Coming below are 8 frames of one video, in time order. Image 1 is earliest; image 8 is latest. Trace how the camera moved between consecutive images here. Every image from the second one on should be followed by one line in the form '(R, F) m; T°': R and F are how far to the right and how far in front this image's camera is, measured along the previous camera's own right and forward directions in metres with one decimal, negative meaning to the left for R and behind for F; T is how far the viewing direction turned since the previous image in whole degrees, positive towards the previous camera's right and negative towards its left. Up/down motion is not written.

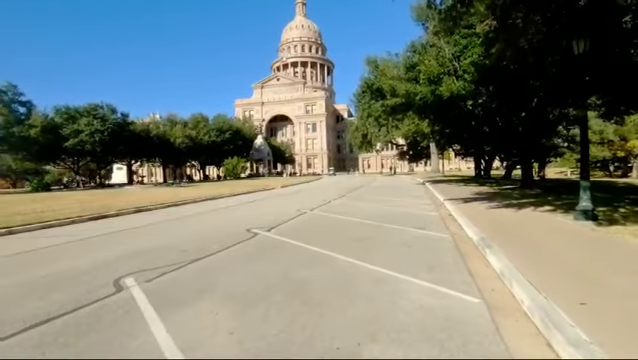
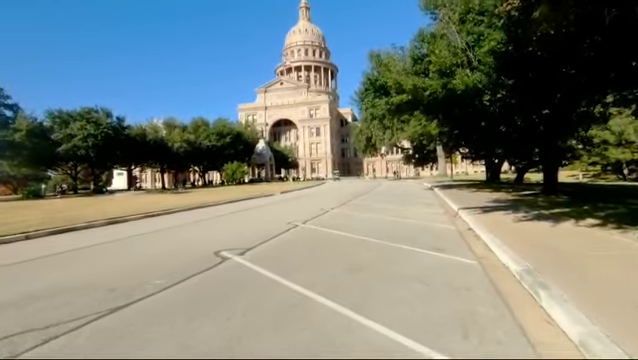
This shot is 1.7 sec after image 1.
(+0.3, +2.7) m; -1°
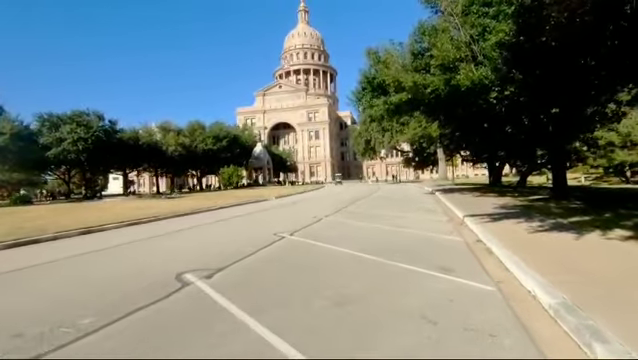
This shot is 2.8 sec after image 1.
(+0.3, +1.6) m; 0°
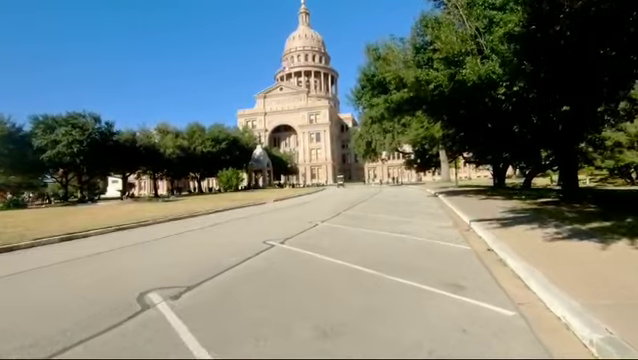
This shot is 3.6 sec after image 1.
(+0.2, +1.2) m; 0°
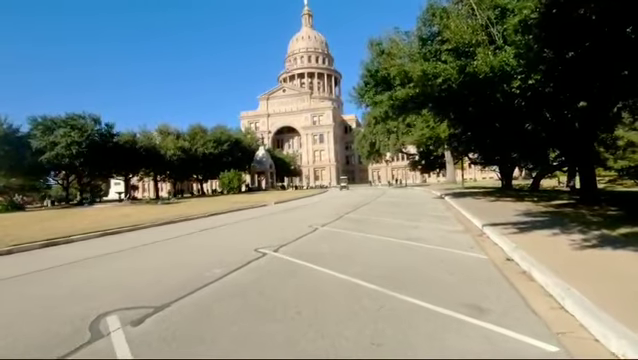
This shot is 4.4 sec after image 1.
(+0.1, +1.2) m; 0°
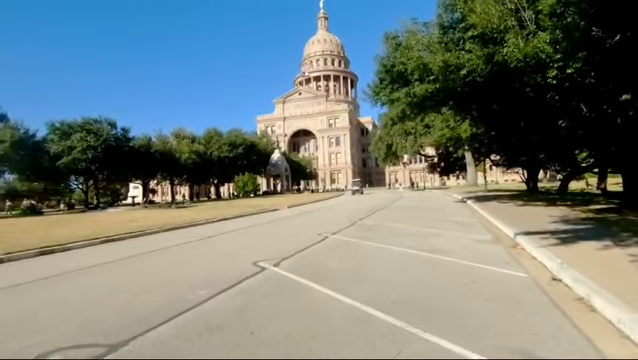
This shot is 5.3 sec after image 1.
(+0.2, +1.6) m; -2°
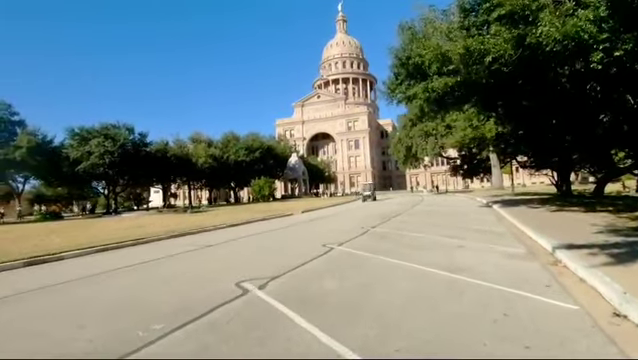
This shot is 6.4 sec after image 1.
(+0.4, +1.9) m; -2°
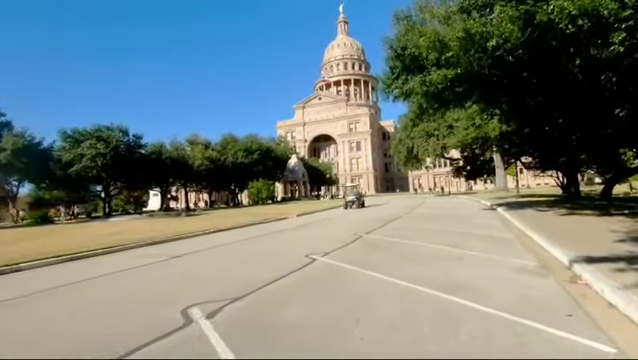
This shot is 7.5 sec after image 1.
(+0.5, +1.6) m; 0°
